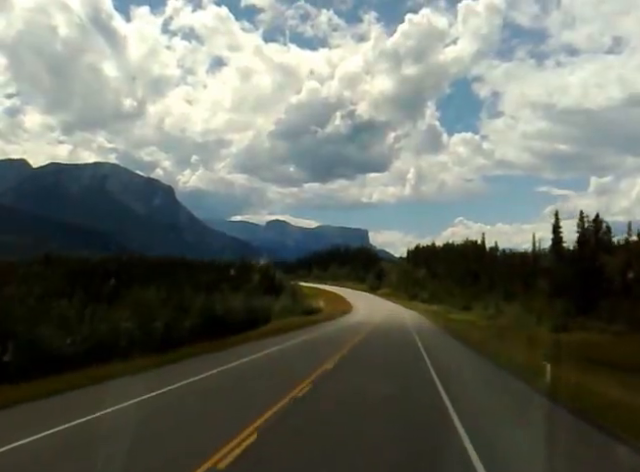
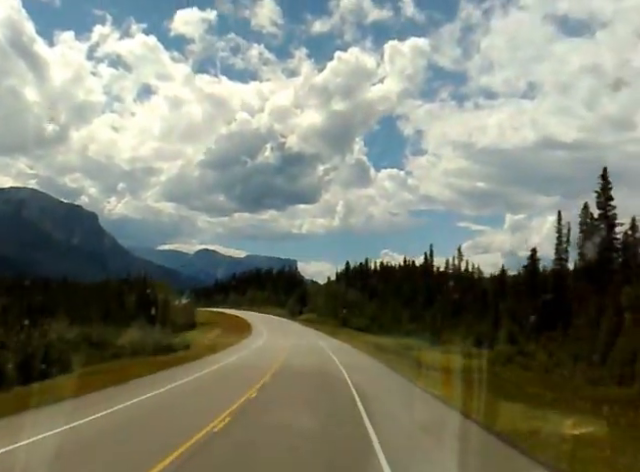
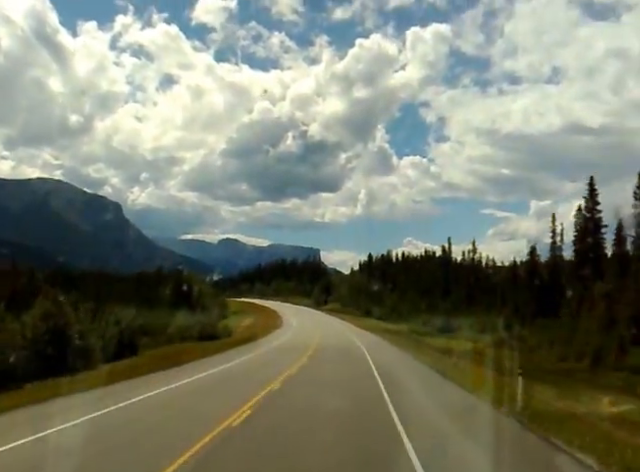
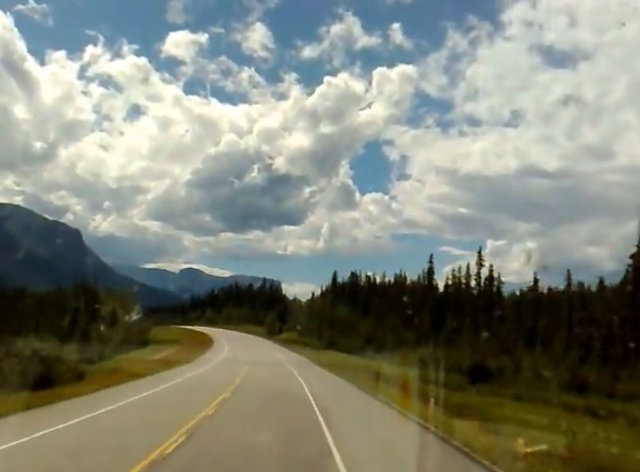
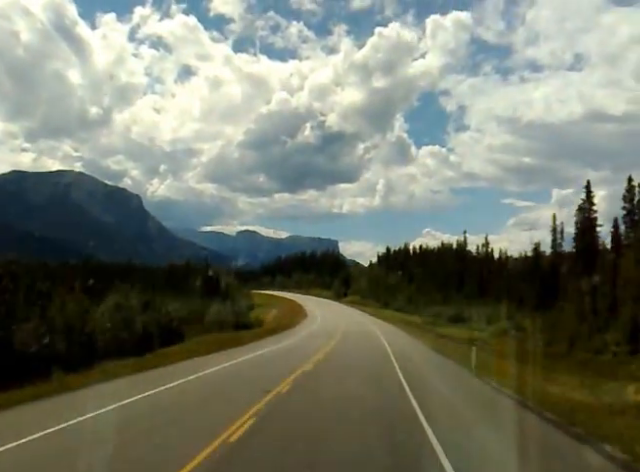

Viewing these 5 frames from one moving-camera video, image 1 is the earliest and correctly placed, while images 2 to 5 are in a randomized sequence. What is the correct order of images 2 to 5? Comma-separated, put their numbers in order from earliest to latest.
5, 3, 2, 4
